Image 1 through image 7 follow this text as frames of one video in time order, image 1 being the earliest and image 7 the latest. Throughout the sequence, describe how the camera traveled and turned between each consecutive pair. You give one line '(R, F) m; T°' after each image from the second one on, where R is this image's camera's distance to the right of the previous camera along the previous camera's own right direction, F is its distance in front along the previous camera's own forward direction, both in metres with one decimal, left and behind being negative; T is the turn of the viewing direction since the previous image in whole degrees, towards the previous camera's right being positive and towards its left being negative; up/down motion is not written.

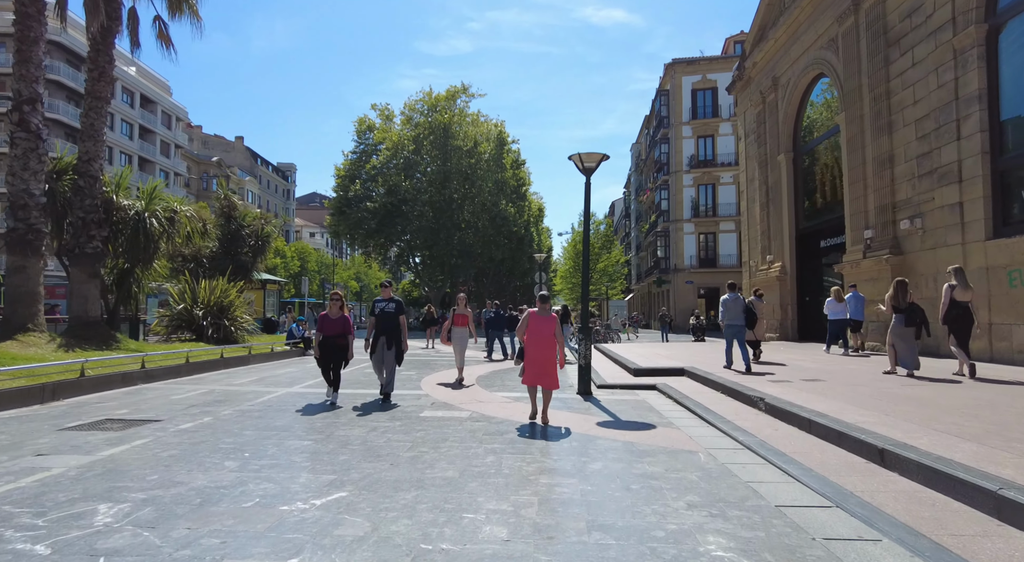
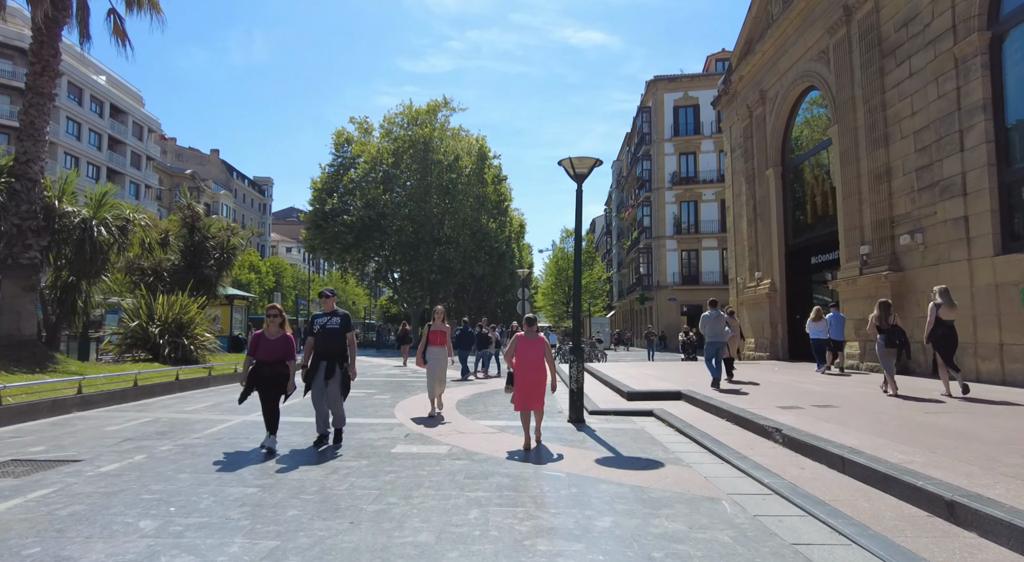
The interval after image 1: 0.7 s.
(-0.1, +0.8) m; +2°
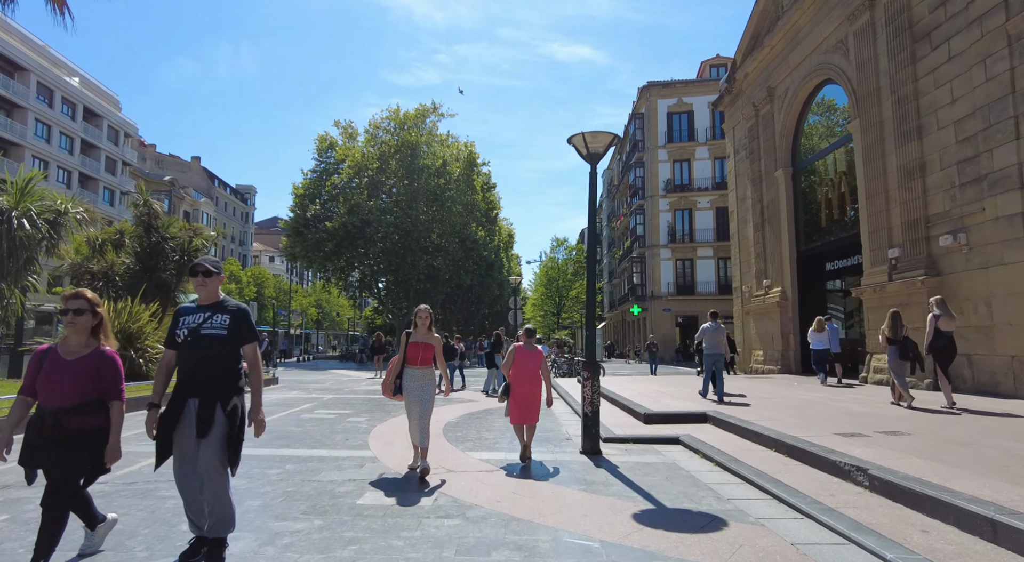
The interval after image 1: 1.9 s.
(-0.2, +1.5) m; +1°
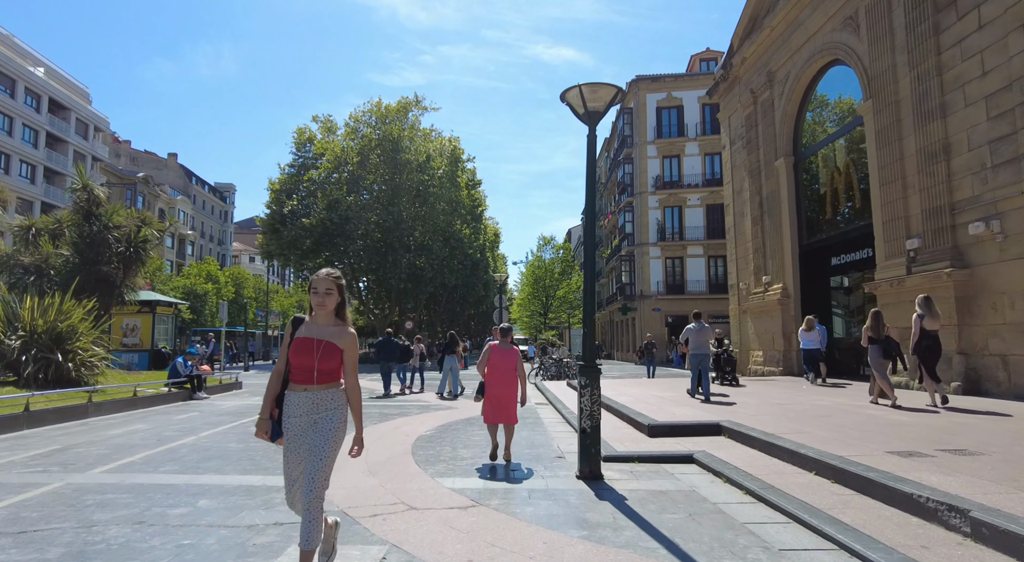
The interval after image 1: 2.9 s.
(0.0, +1.3) m; +1°
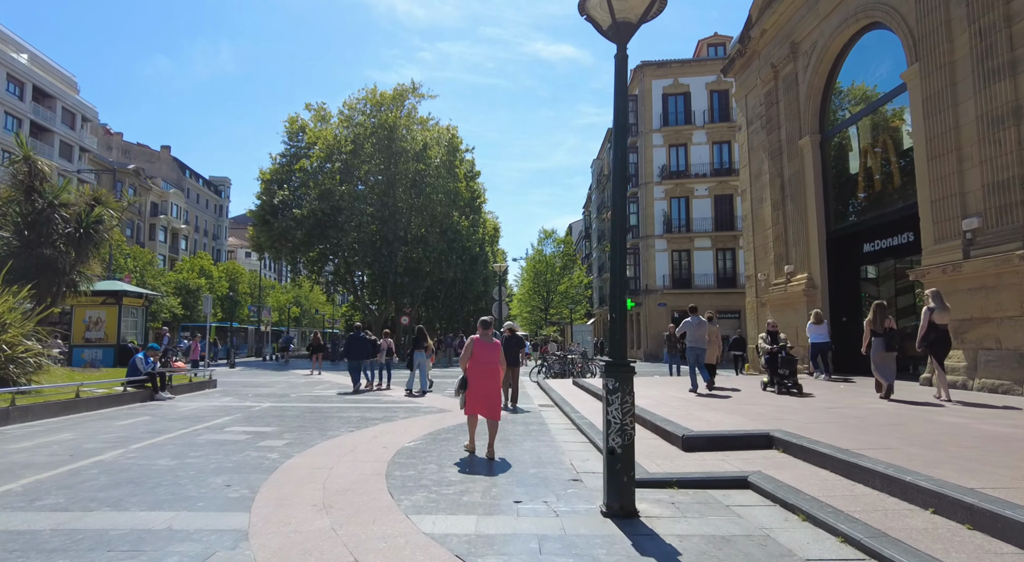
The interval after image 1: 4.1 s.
(0.0, +1.5) m; 0°
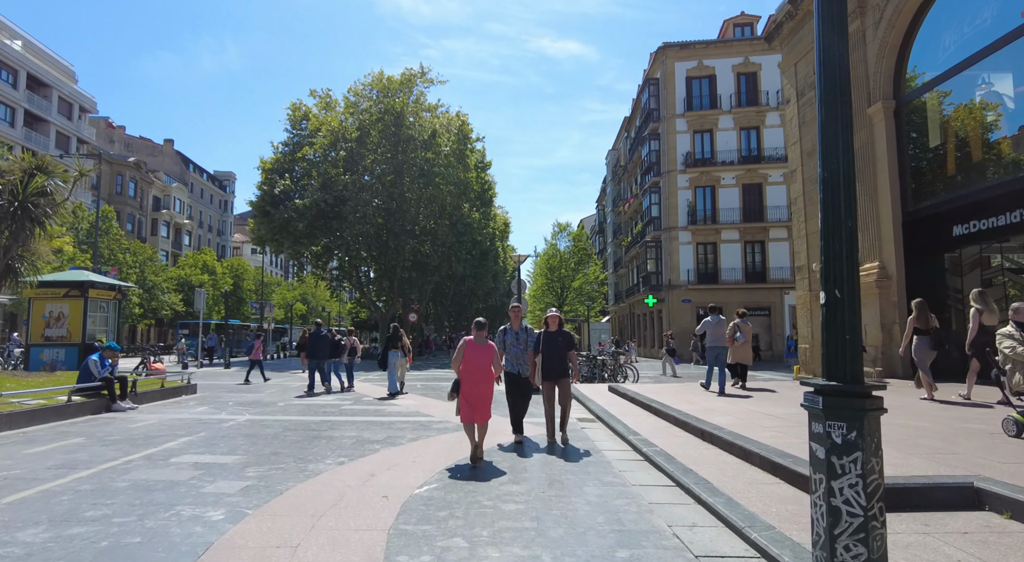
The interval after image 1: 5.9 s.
(-0.4, +2.2) m; -1°
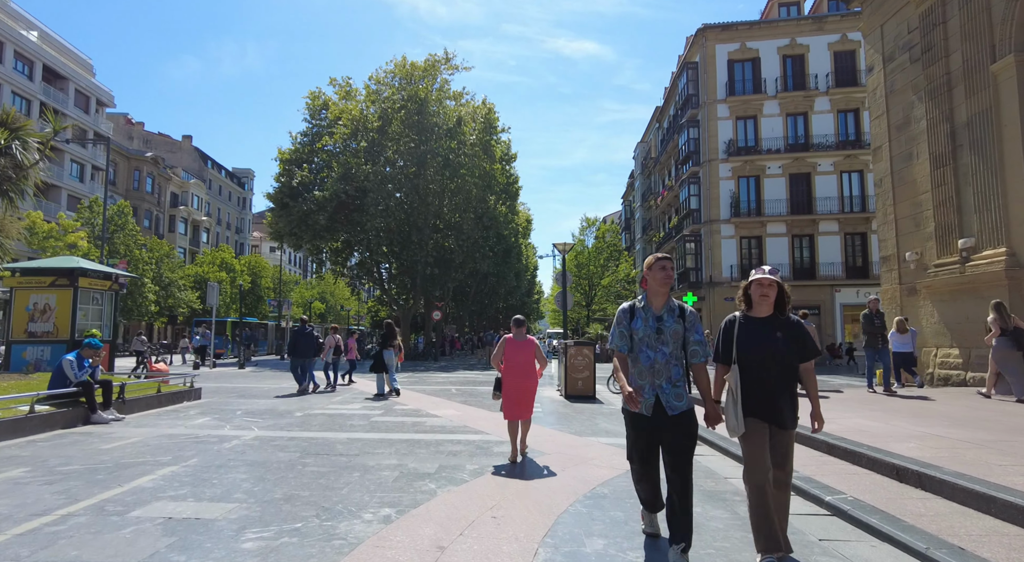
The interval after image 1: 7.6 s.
(-0.8, +2.1) m; -2°
